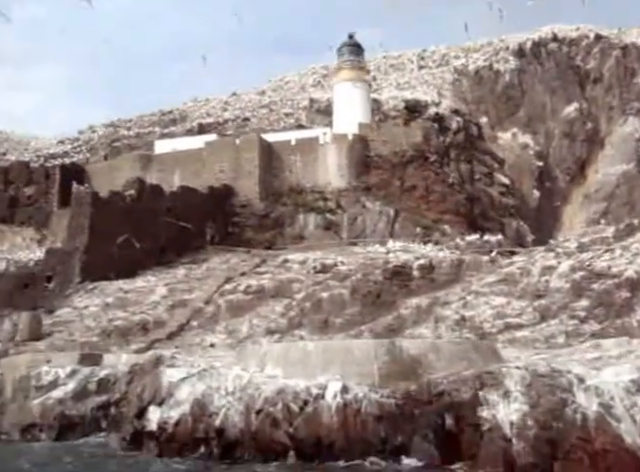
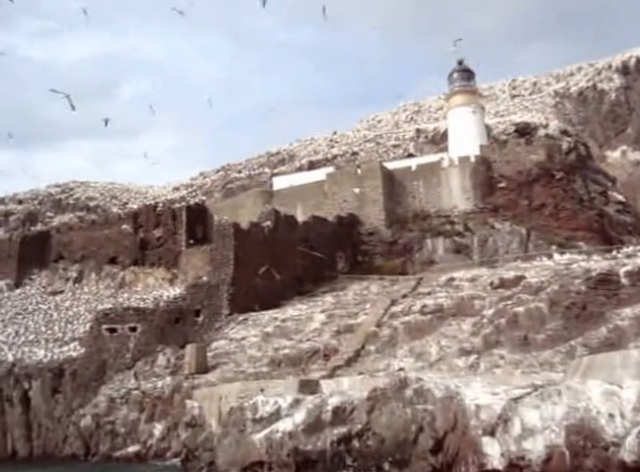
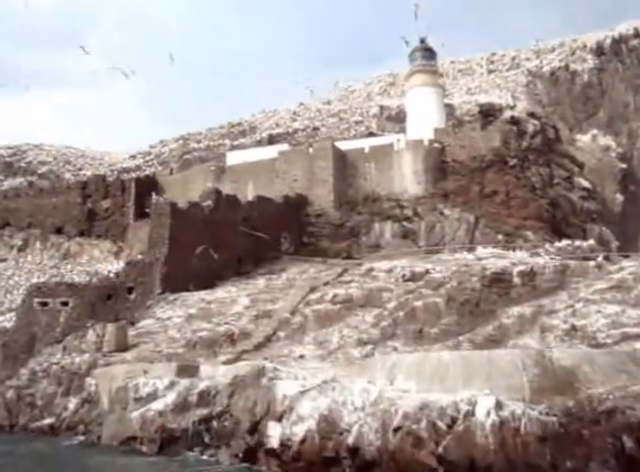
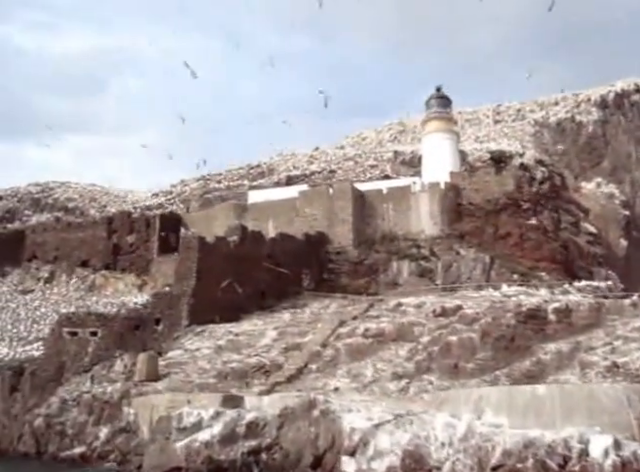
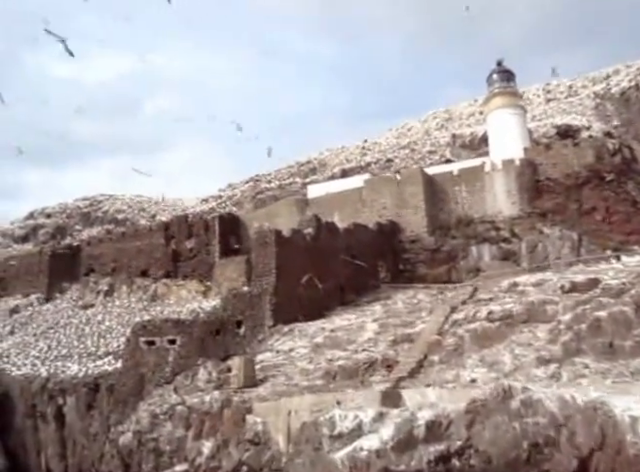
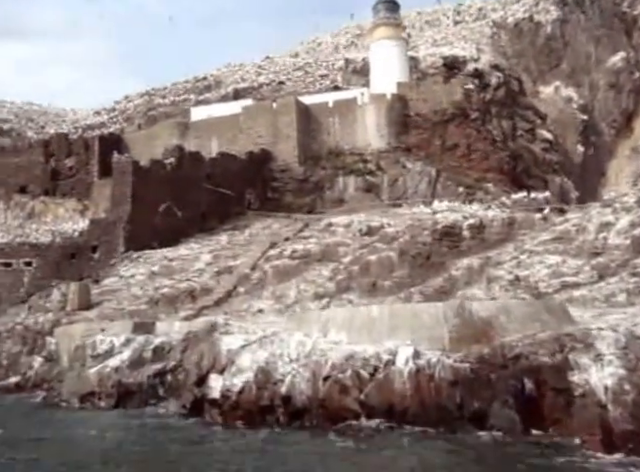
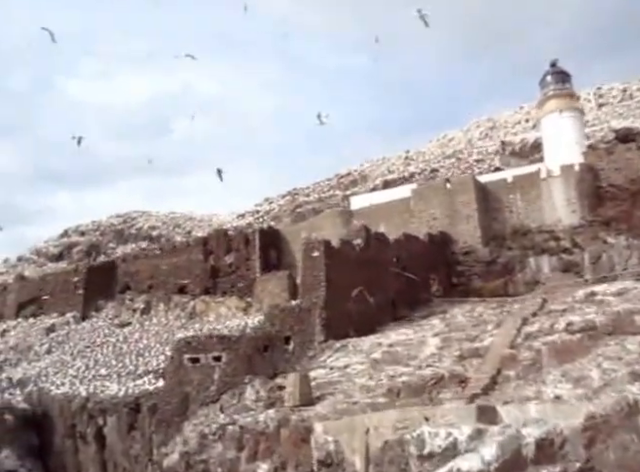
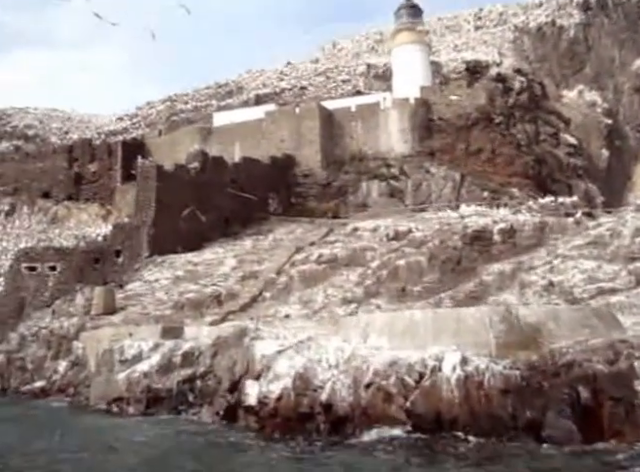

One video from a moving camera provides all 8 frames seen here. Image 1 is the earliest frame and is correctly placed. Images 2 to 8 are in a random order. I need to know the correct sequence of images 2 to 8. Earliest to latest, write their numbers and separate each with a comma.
6, 8, 3, 4, 2, 5, 7
